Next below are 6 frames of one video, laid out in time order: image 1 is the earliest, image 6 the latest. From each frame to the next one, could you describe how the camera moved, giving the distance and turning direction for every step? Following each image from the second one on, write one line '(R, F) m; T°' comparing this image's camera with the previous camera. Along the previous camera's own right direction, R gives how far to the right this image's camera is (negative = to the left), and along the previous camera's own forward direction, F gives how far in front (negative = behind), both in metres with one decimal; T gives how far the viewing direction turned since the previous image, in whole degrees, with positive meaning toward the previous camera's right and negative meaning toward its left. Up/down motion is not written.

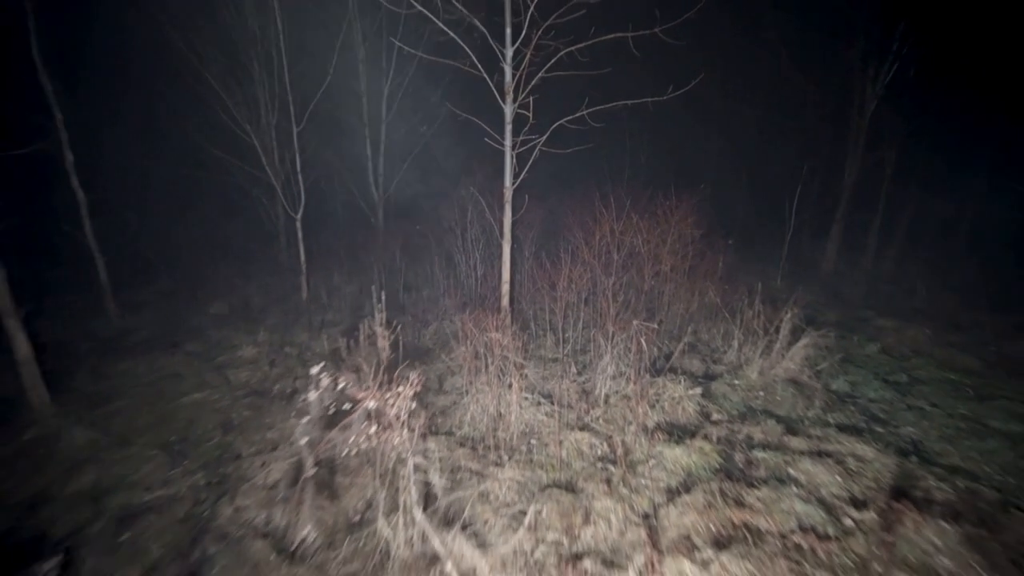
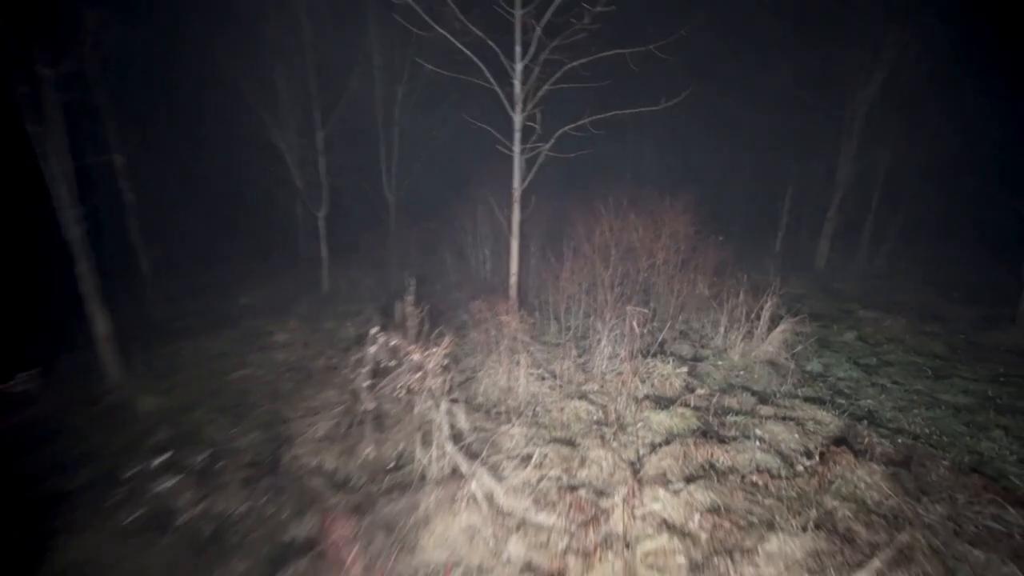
(-0.1, -0.8) m; -1°
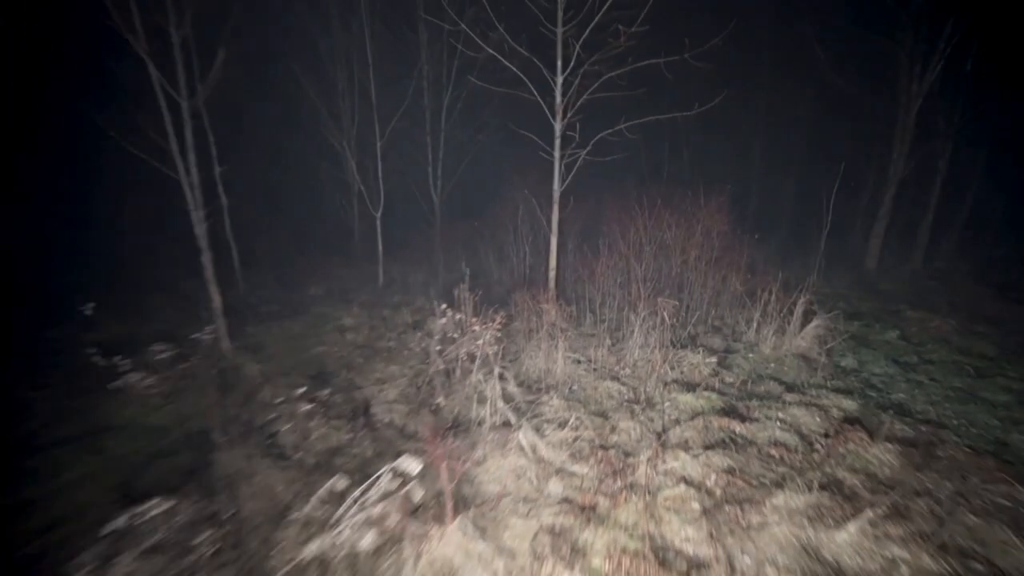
(-0.1, -0.8) m; -5°
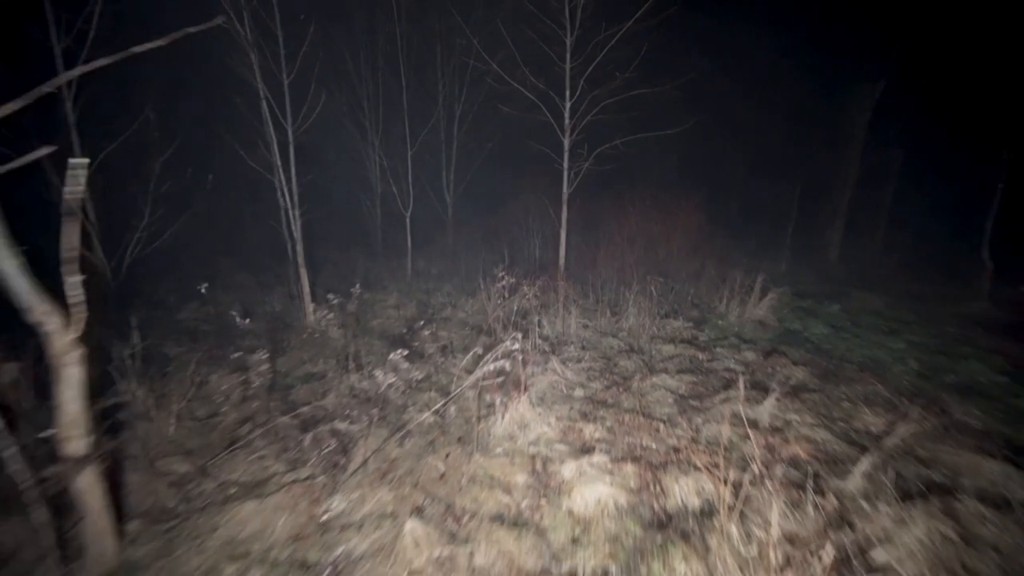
(-0.8, -2.2) m; +1°
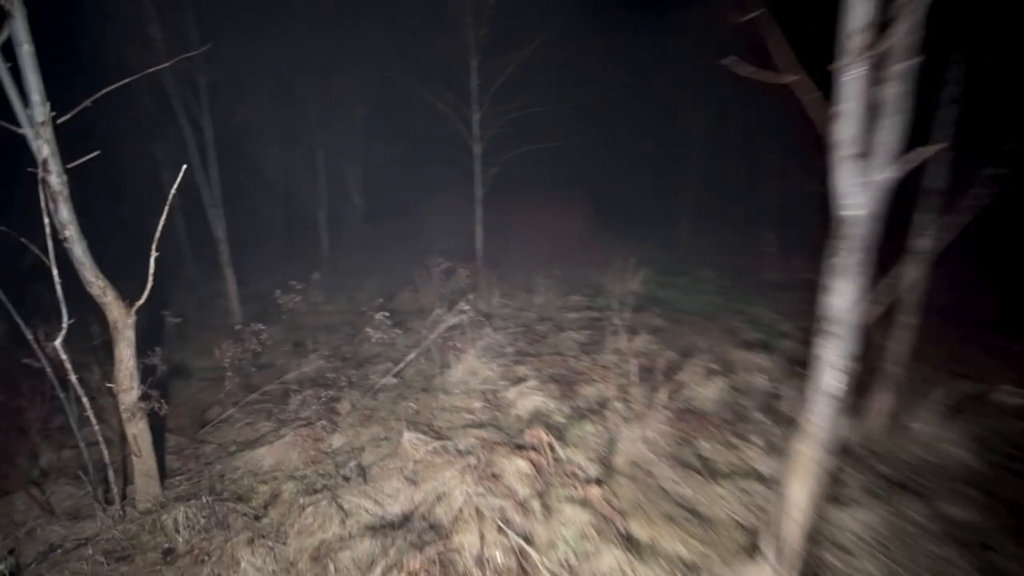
(-0.8, -1.5) m; +15°
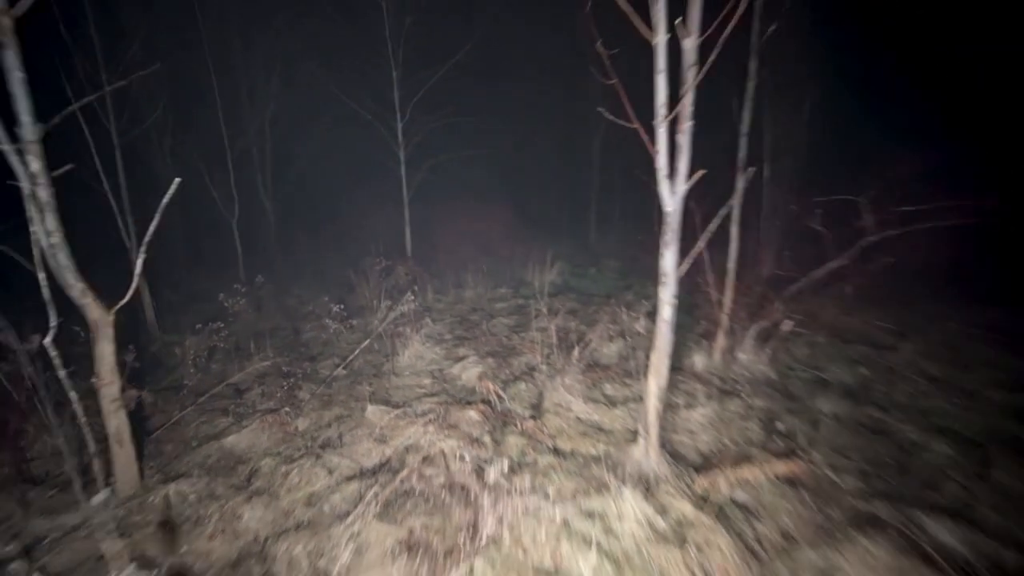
(-0.3, -1.1) m; +12°
